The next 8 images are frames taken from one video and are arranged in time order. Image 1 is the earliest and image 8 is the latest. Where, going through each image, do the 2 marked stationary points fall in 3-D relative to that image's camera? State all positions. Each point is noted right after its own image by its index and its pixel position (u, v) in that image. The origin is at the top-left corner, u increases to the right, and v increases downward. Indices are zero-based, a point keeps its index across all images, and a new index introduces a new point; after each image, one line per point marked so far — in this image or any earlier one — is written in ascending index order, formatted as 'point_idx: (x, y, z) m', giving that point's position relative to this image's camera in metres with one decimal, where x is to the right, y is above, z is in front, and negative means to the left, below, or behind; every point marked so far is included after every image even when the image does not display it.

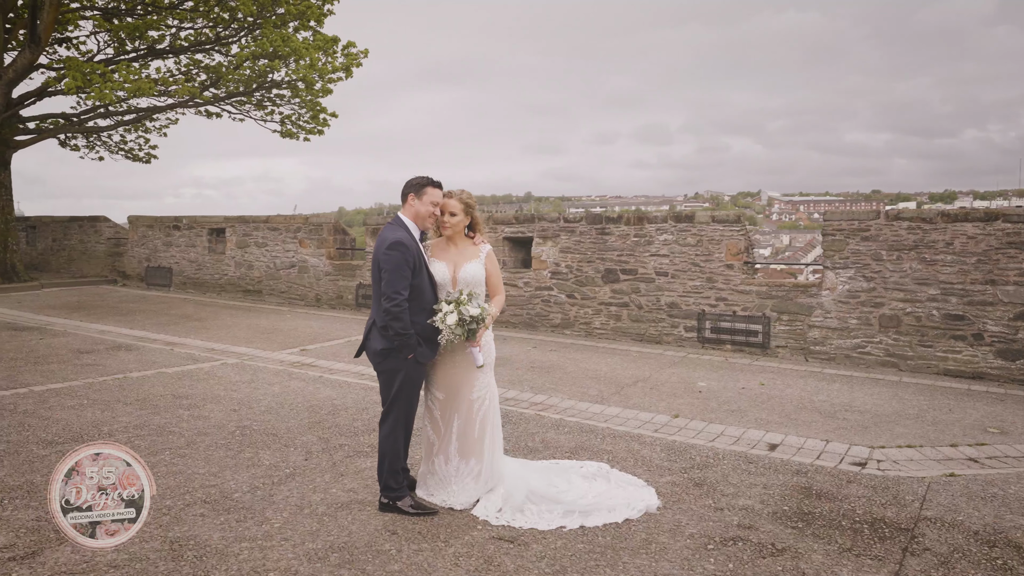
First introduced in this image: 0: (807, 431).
0: (+2.1, -1.0, +5.4) m
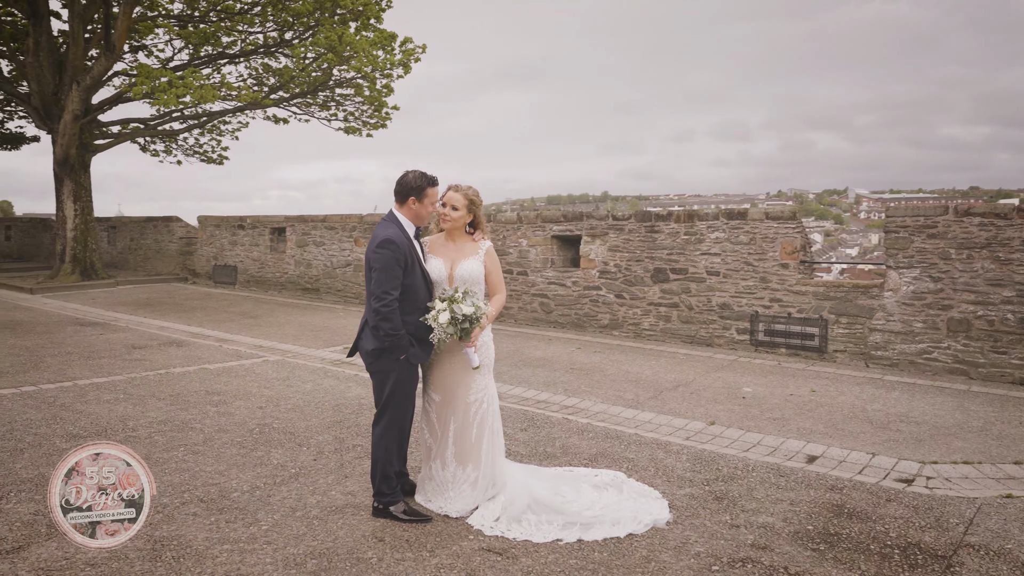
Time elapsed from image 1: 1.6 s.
0: (+2.3, -1.0, +5.0) m
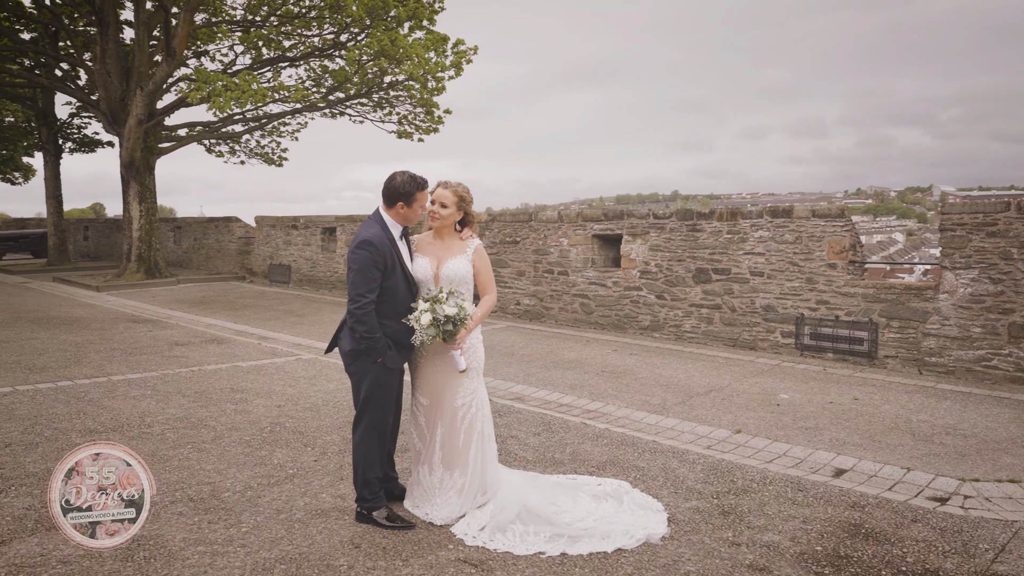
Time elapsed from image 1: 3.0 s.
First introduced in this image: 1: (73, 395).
0: (+2.3, -1.0, +4.7) m
1: (-3.4, -0.8, +5.8) m
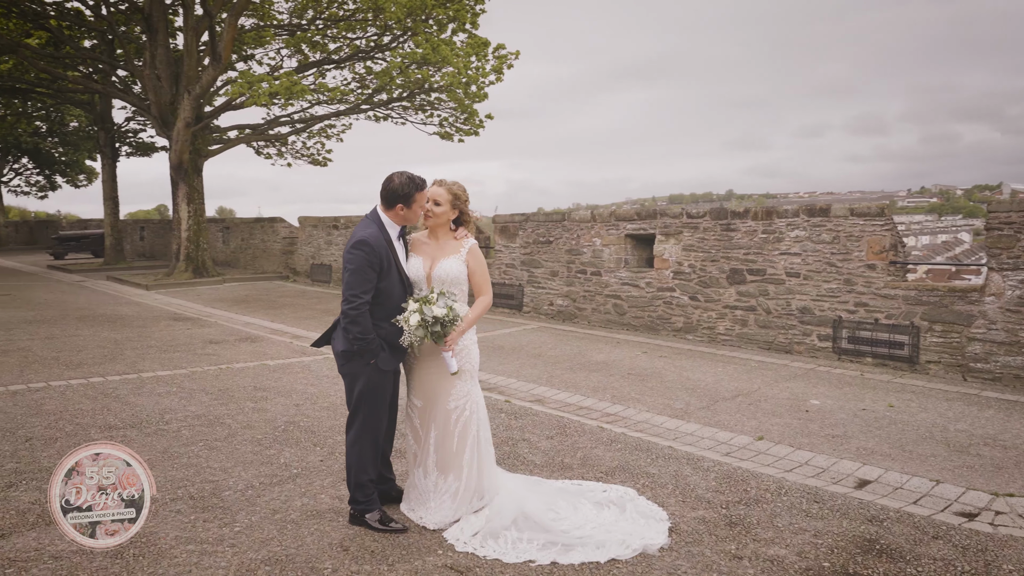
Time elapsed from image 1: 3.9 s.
0: (+2.4, -1.1, +4.5) m
1: (-3.2, -0.8, +5.9) m
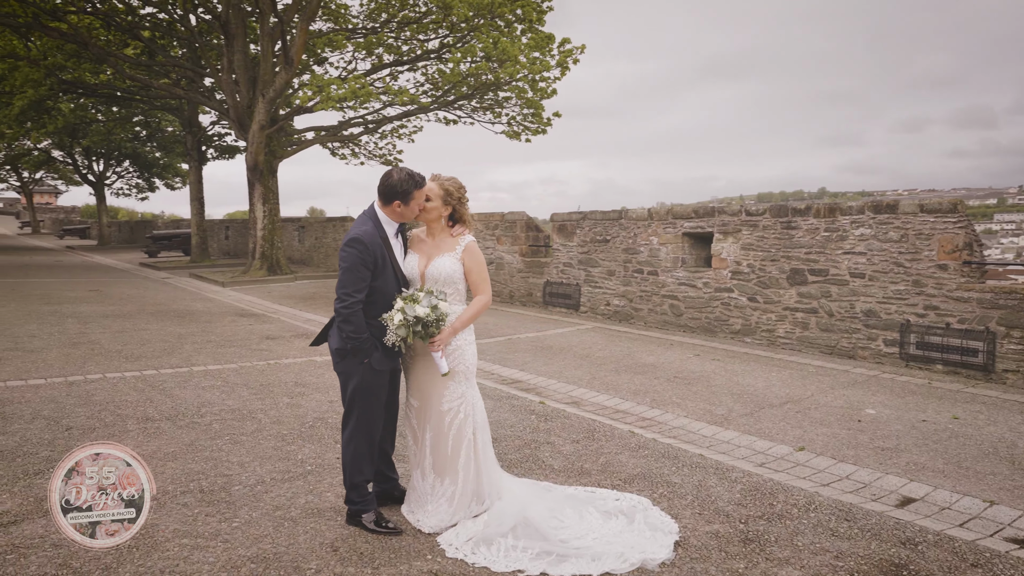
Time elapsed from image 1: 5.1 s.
0: (+2.5, -1.1, +4.1) m
1: (-2.9, -0.8, +6.1) m
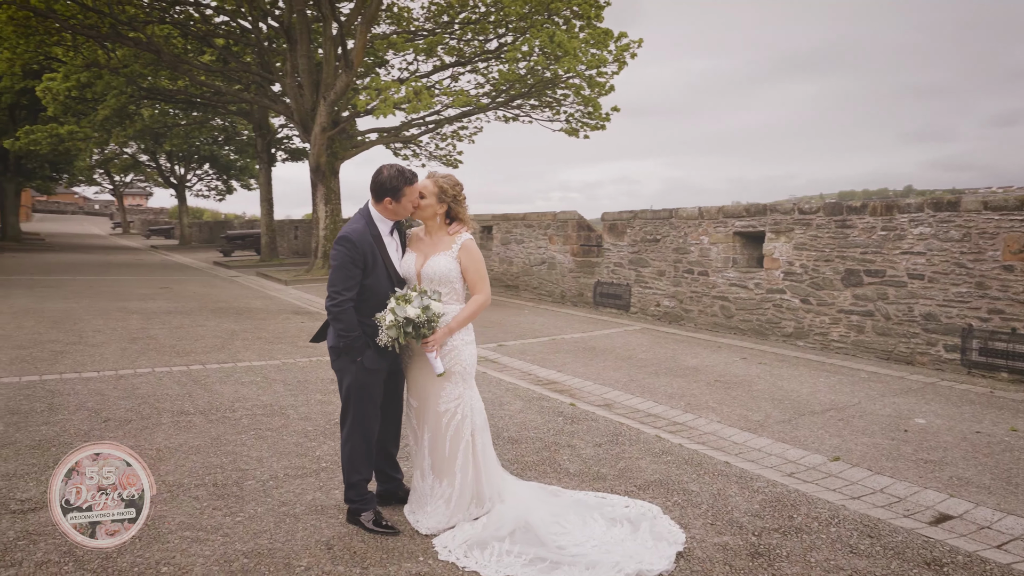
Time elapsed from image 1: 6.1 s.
0: (+2.5, -1.1, +3.8) m
1: (-2.7, -0.8, +6.3) m
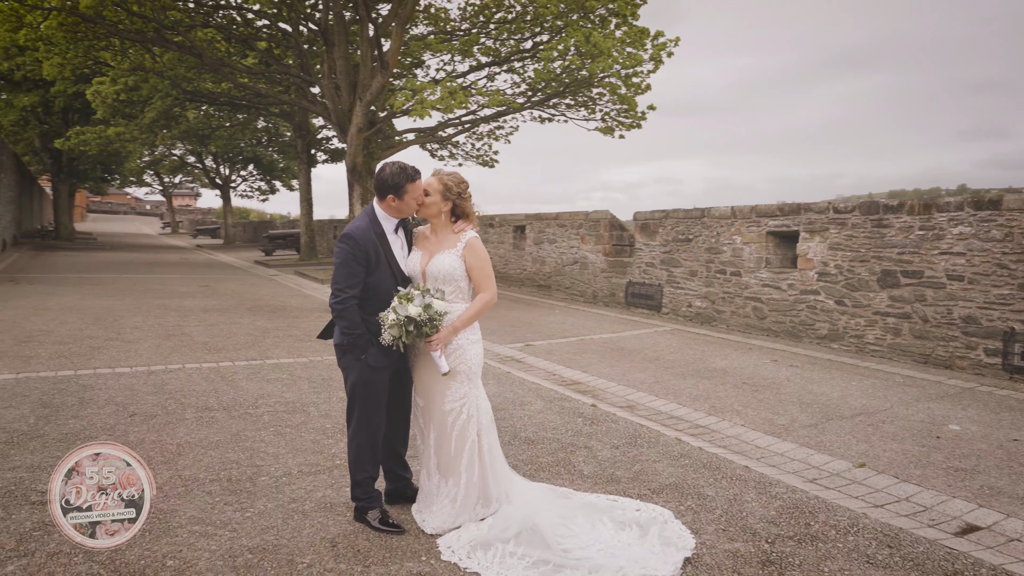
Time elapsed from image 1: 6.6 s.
0: (+2.6, -1.1, +3.6) m
1: (-2.5, -0.7, +6.4) m
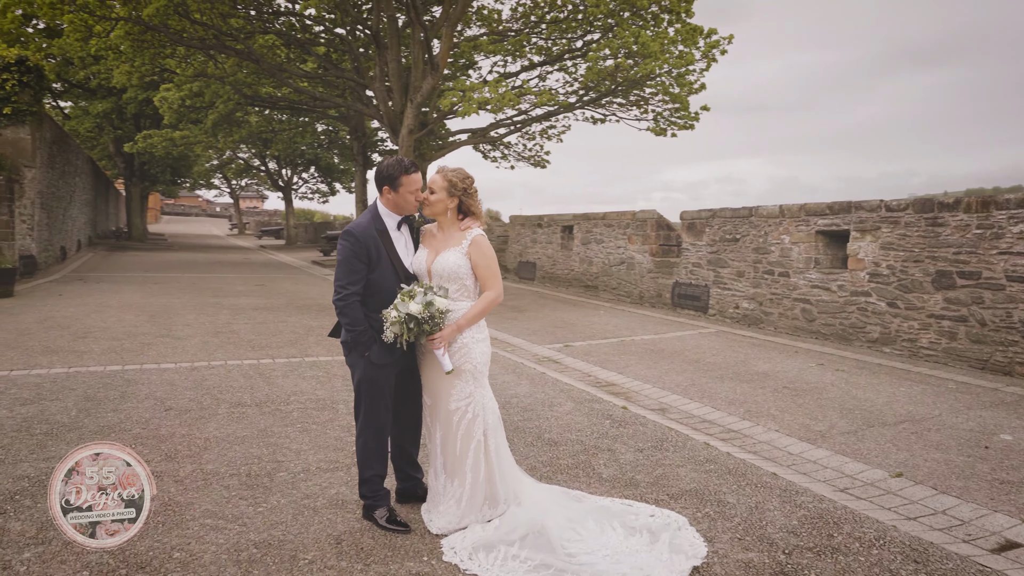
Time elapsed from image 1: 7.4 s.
0: (+2.6, -1.1, +3.4) m
1: (-2.2, -0.7, +6.6) m
